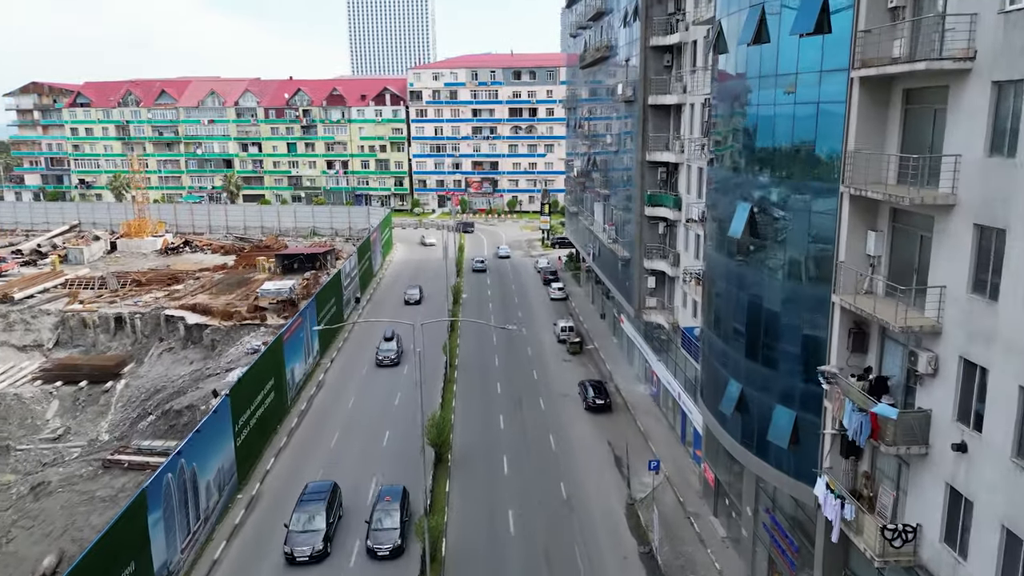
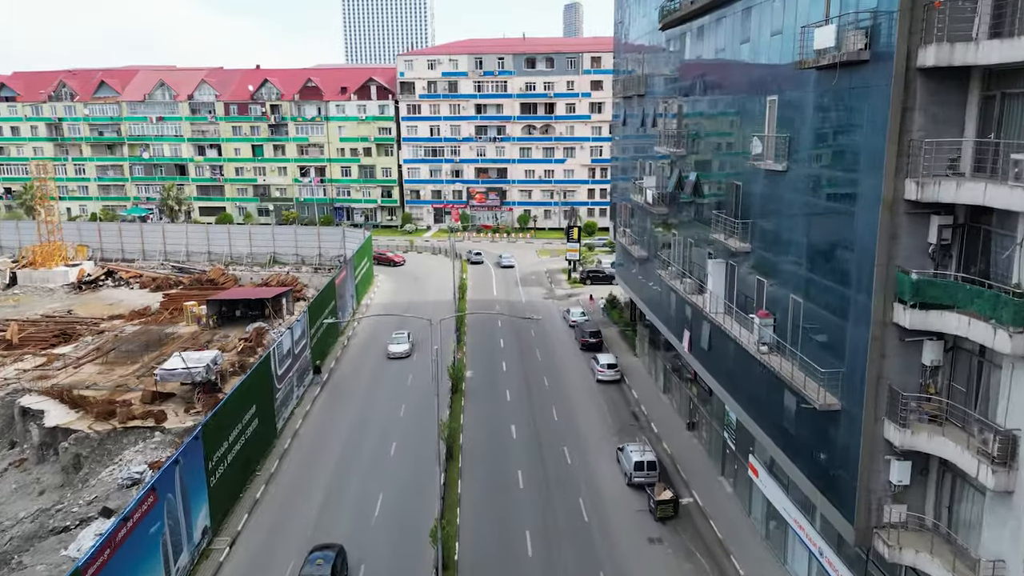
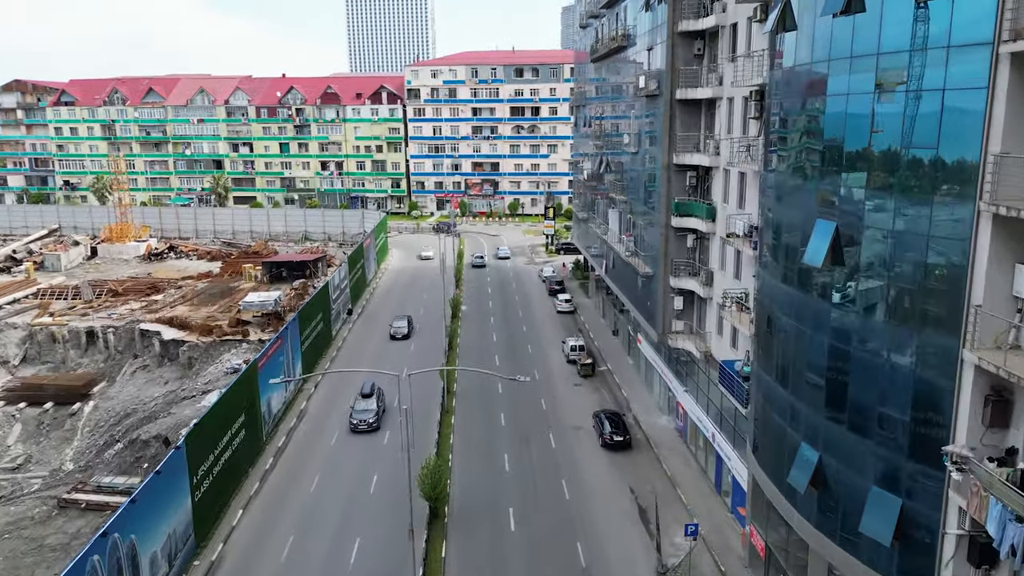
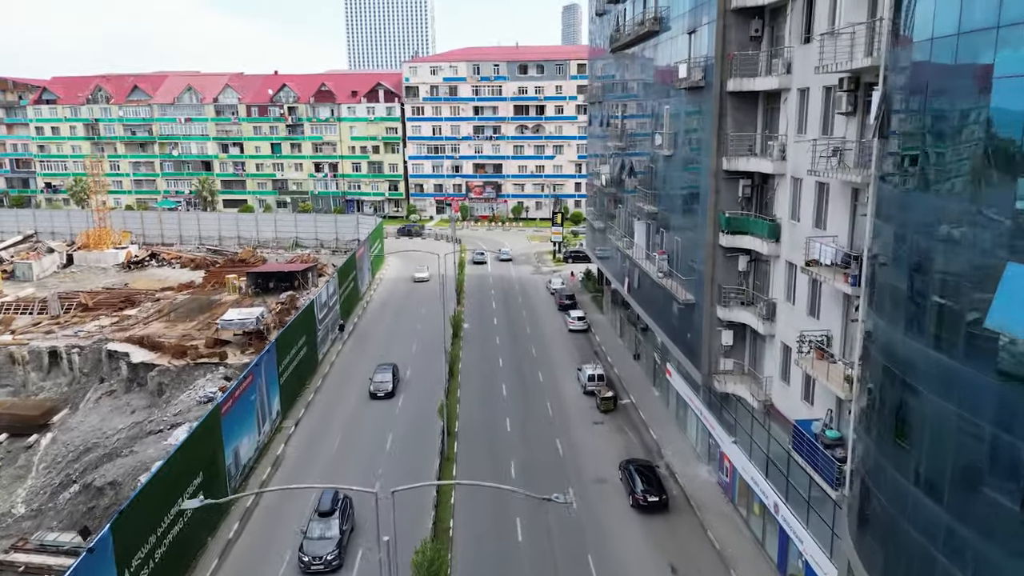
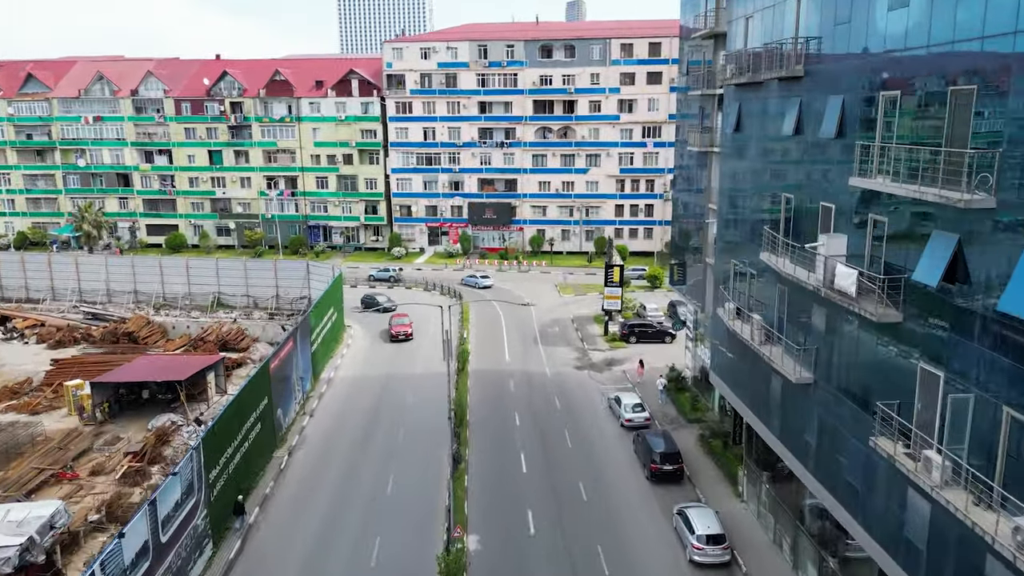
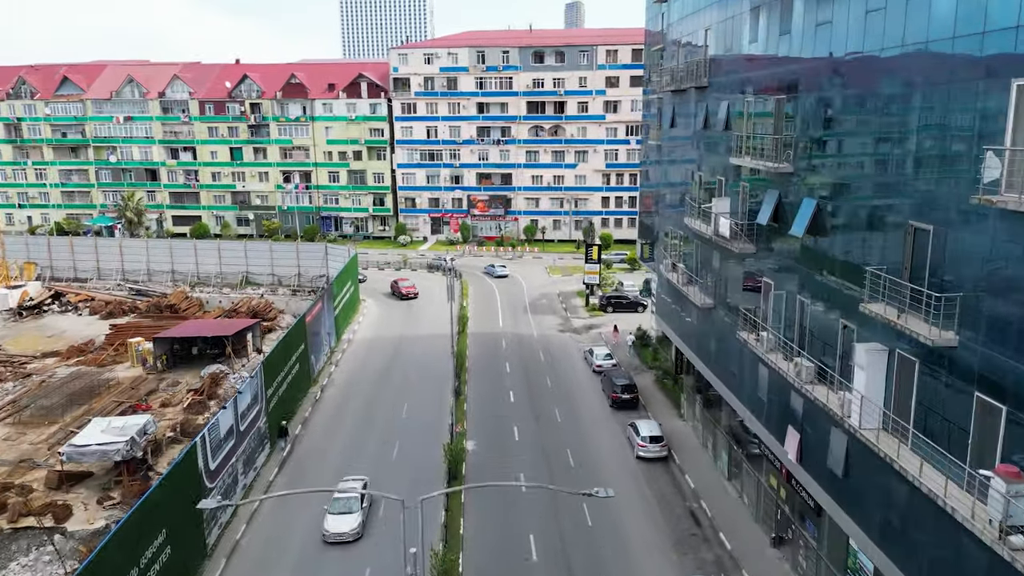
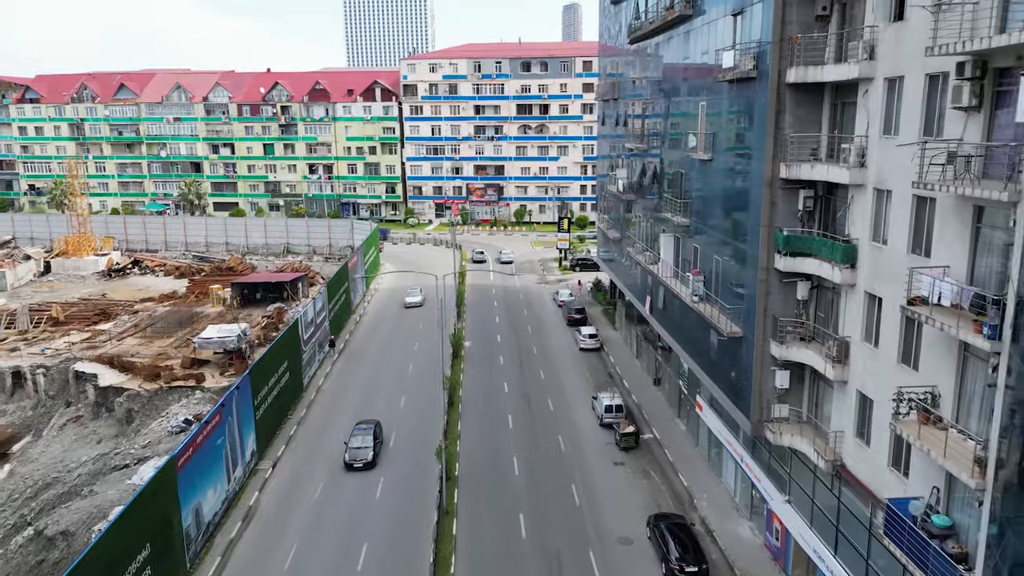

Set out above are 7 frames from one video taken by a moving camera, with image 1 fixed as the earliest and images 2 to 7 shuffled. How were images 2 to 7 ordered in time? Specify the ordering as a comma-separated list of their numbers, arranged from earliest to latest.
3, 4, 7, 2, 6, 5
